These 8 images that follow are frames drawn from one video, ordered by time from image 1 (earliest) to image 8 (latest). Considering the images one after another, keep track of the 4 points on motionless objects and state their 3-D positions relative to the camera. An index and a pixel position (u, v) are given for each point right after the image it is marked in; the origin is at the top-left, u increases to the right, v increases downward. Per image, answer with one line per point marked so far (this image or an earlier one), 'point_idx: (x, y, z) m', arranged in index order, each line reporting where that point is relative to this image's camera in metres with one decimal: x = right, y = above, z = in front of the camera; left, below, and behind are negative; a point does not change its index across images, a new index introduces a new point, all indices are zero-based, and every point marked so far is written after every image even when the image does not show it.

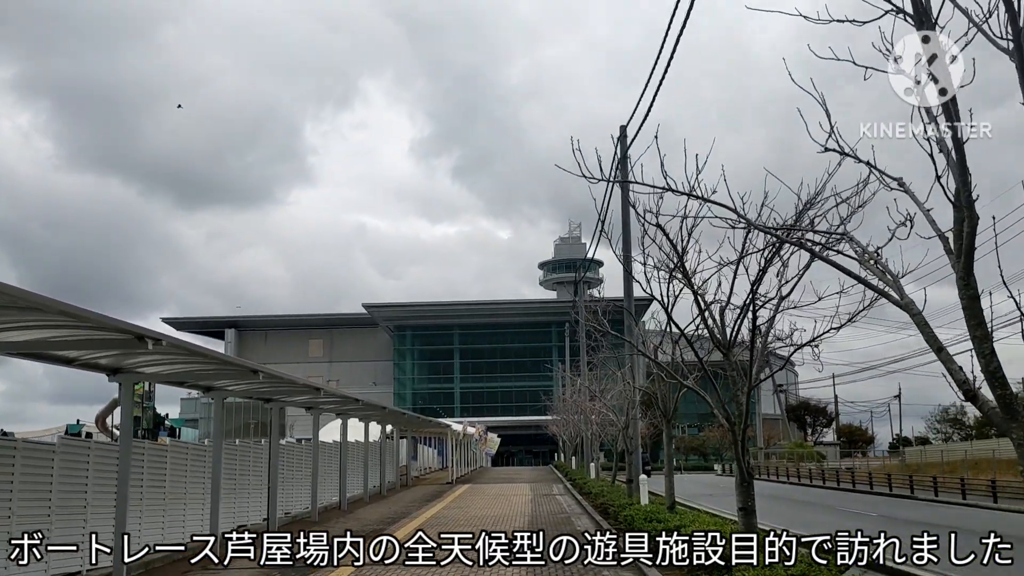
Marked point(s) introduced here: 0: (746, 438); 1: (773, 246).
0: (+2.6, -1.6, +9.0) m
1: (+2.9, +0.5, +8.9) m
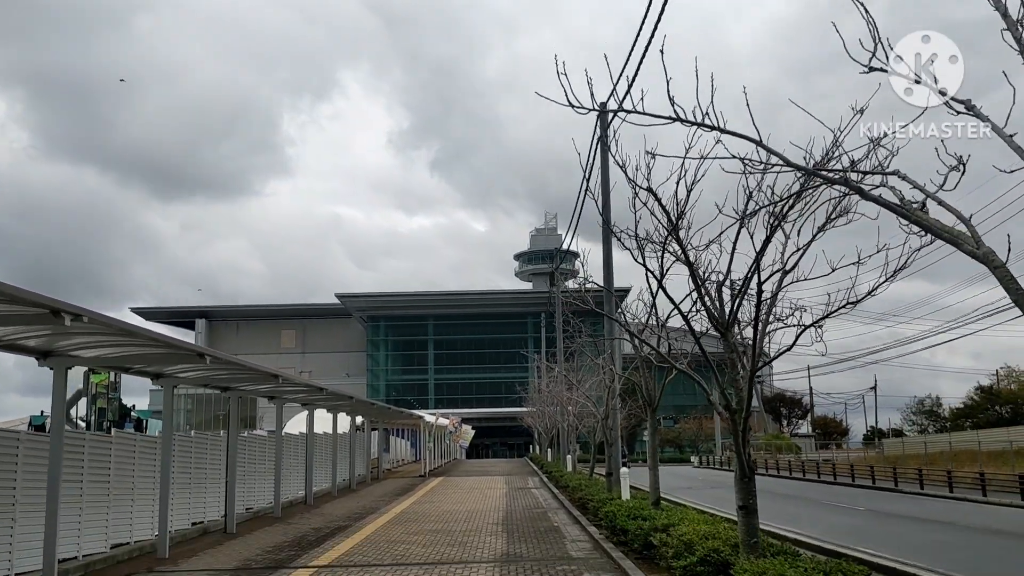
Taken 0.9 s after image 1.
0: (+2.3, -1.4, +8.2) m
1: (+2.7, +0.7, +8.1) m
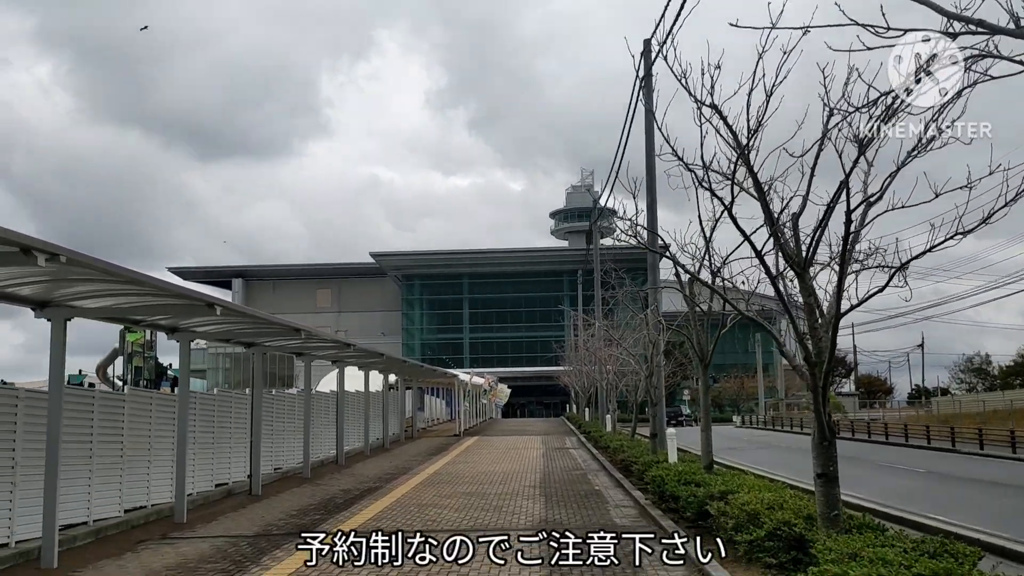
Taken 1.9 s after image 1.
0: (+2.7, -0.8, +7.1) m
1: (+3.0, +1.3, +6.9) m
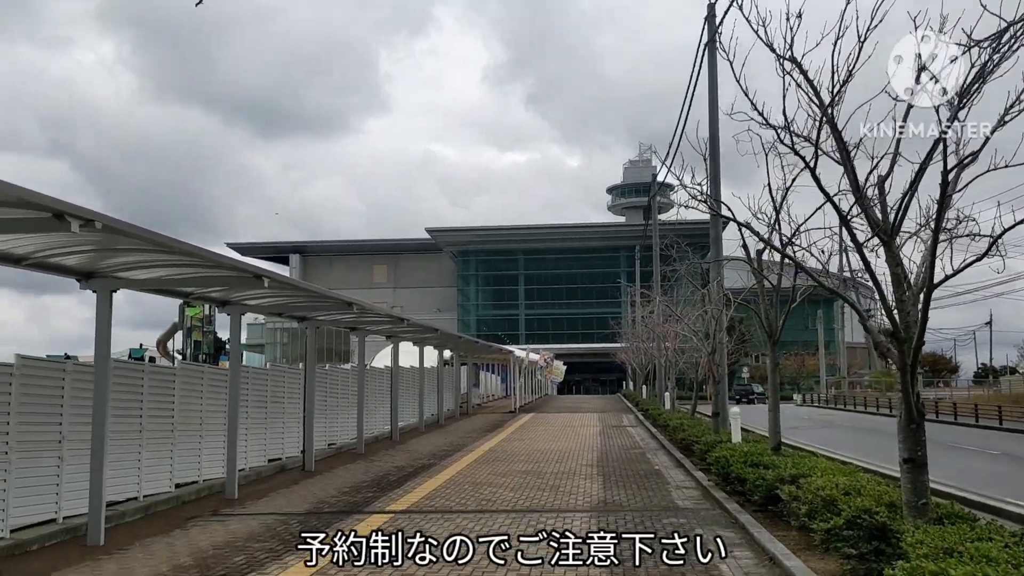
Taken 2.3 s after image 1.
0: (+3.1, -0.6, +6.5) m
1: (+3.4, +1.5, +6.2) m
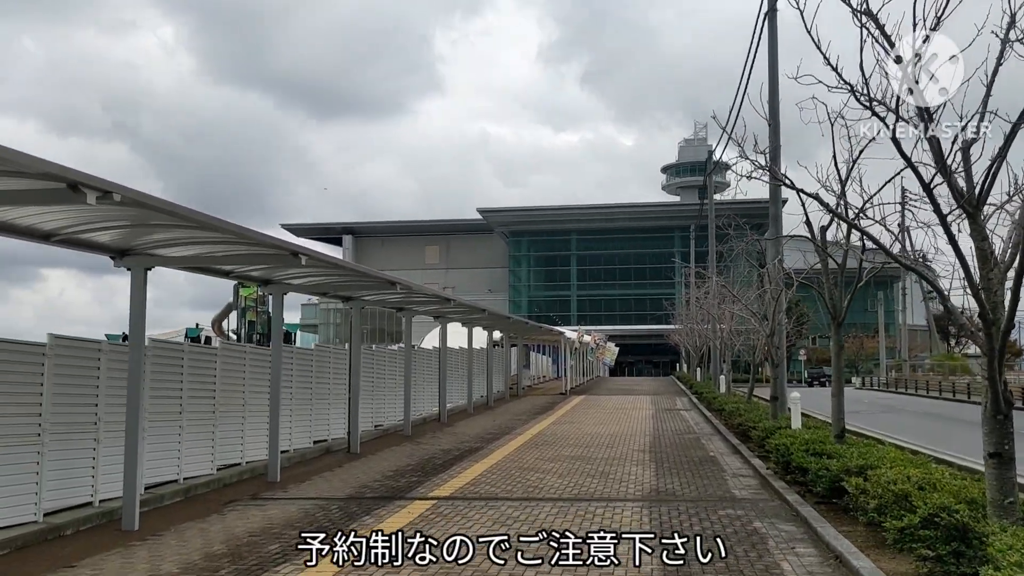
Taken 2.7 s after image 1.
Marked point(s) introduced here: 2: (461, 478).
0: (+3.5, -0.4, +5.8) m
1: (+3.7, +1.7, +5.5) m
2: (-0.7, -2.6, +11.4) m
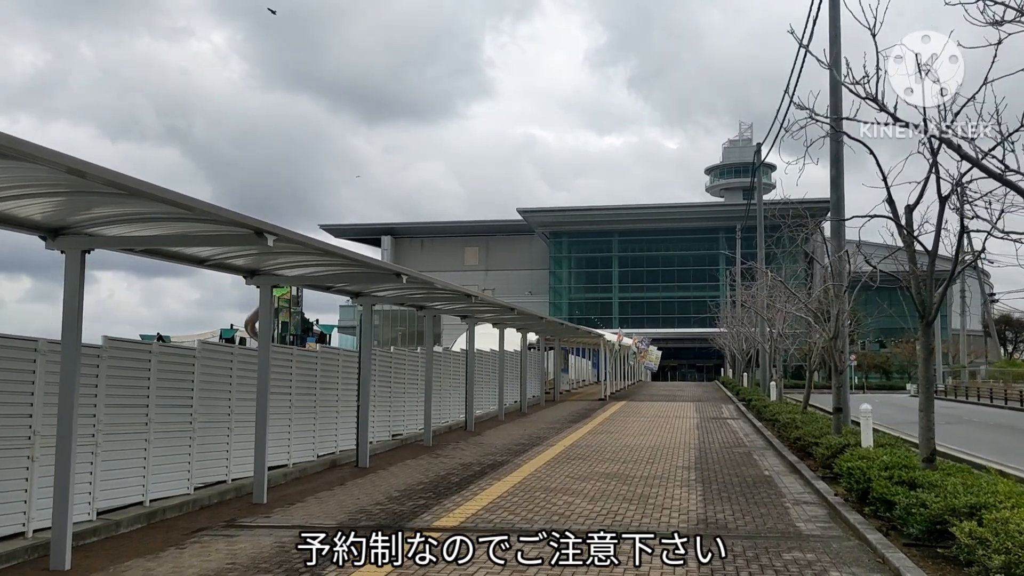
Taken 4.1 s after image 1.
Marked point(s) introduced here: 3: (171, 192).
0: (+3.4, -0.3, +4.1) m
1: (+3.7, +1.8, +3.8) m
2: (-0.4, -2.5, +9.9) m
3: (-2.6, +0.7, +6.5) m
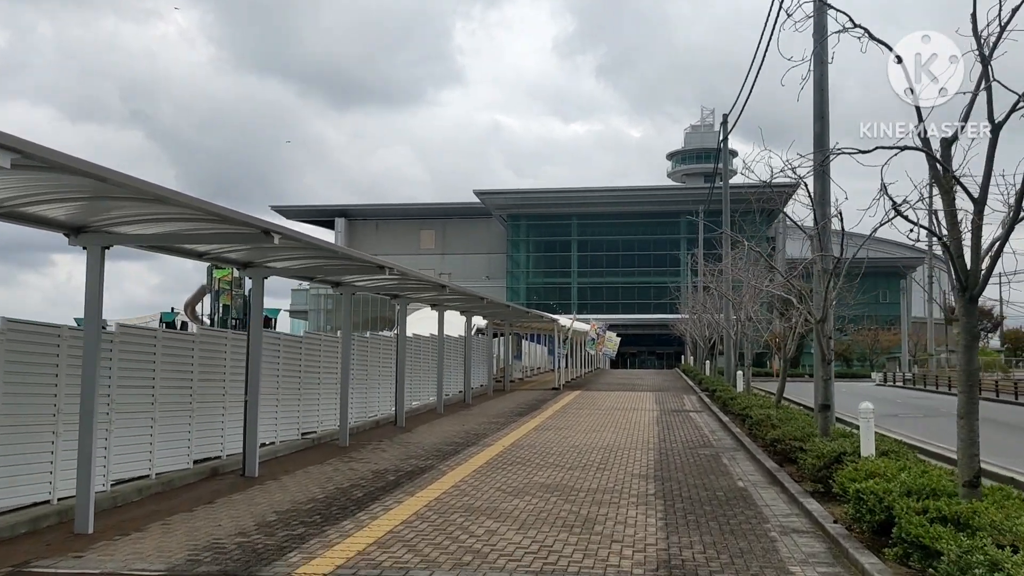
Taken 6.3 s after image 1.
0: (+2.9, -0.1, +2.0) m
1: (+3.2, +2.0, +1.6) m
2: (-1.3, -2.2, +7.6) m
3: (-3.3, +1.0, +4.1) m
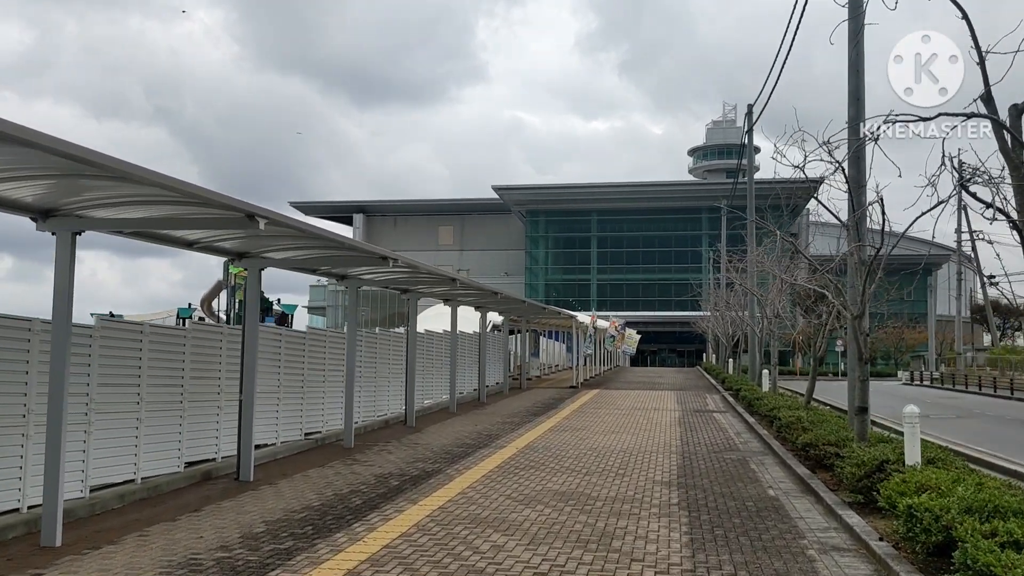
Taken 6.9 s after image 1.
0: (+2.8, 0.0, +1.2) m
1: (+3.1, +2.0, +0.8) m
2: (-1.2, -2.1, +7.0) m
3: (-3.3, +1.1, +3.4) m
